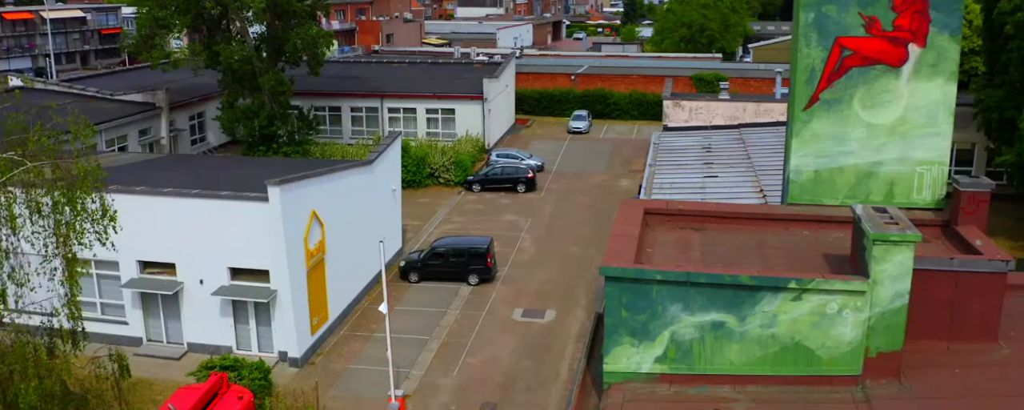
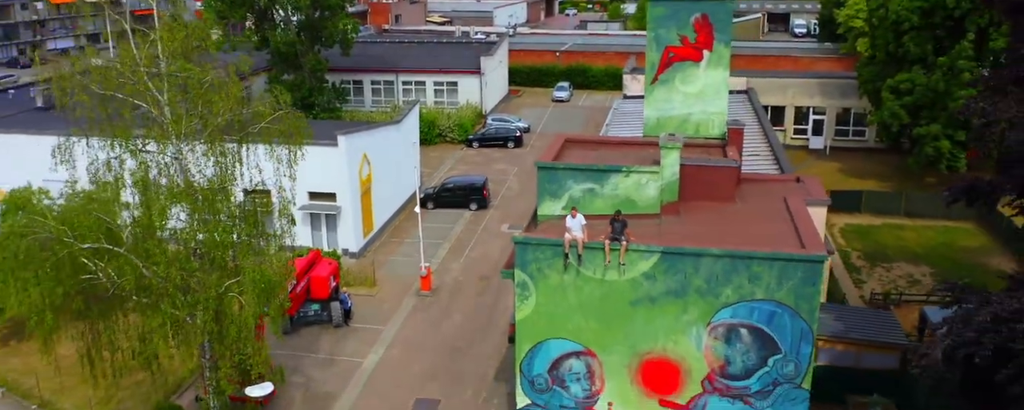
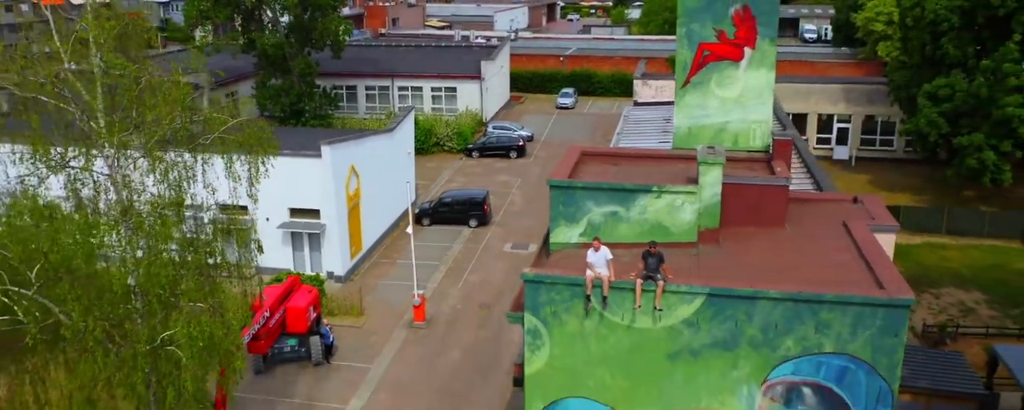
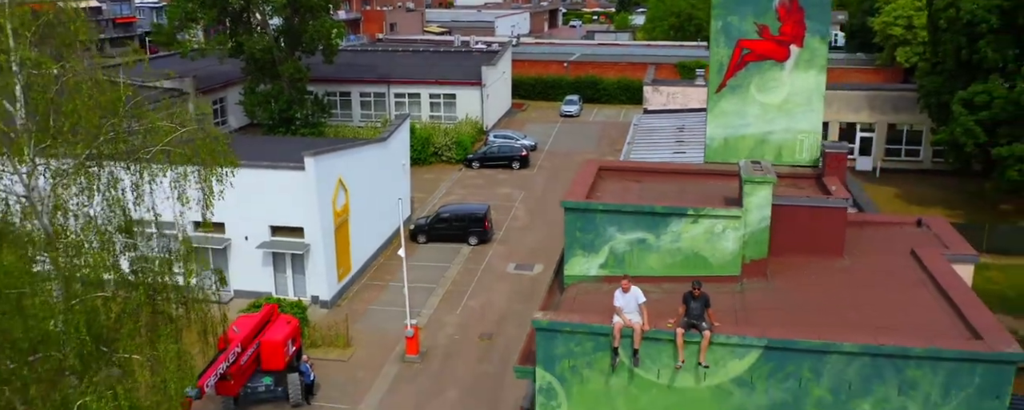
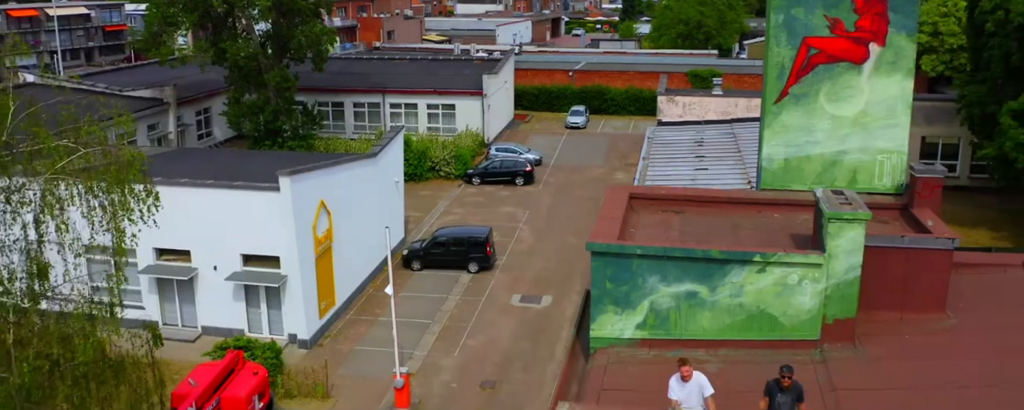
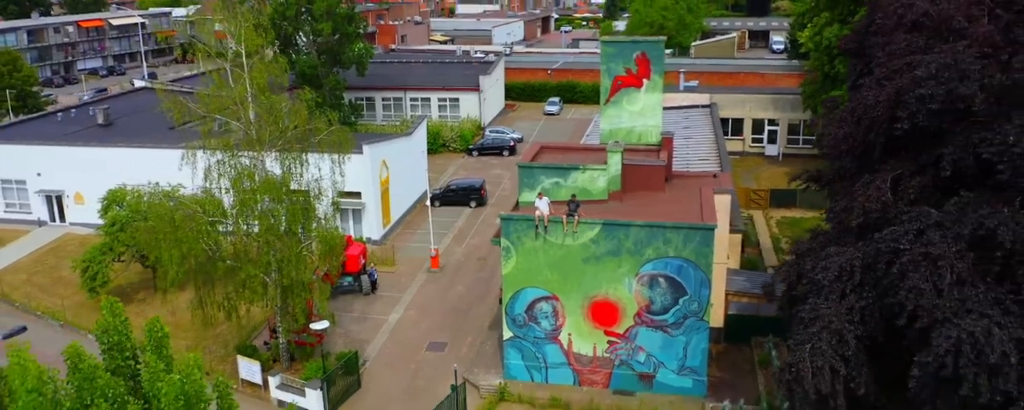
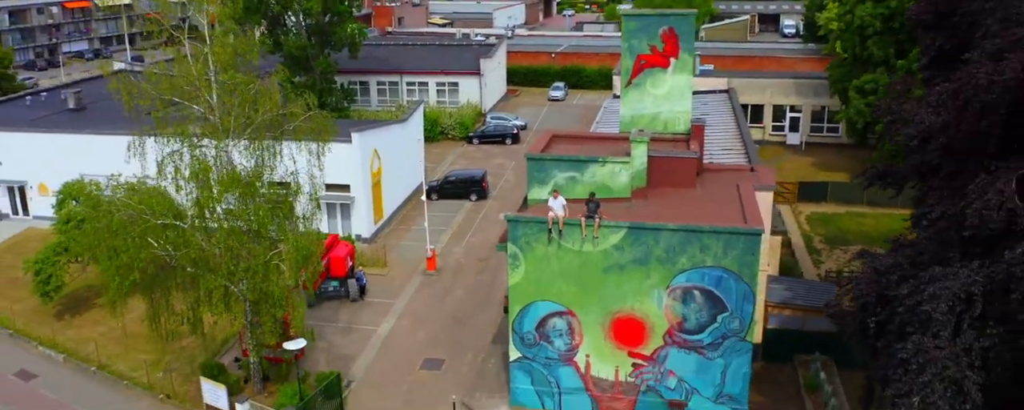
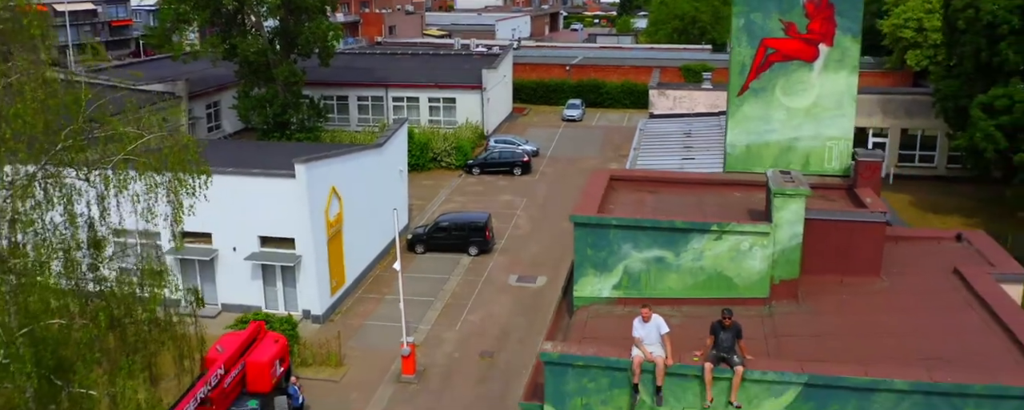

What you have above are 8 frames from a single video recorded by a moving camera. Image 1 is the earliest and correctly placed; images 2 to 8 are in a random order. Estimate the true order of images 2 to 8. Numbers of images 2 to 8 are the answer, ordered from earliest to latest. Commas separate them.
5, 8, 4, 3, 2, 7, 6
